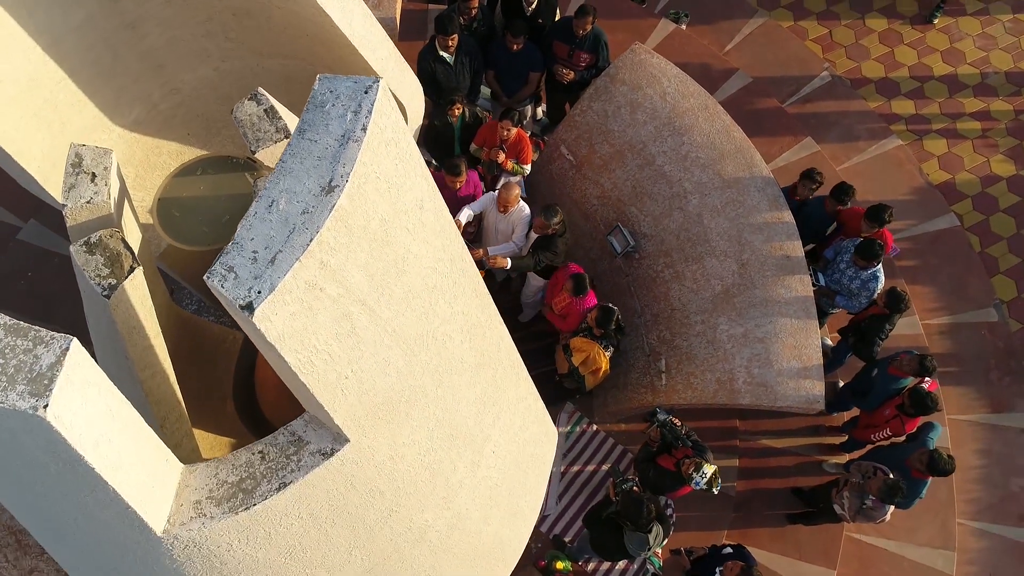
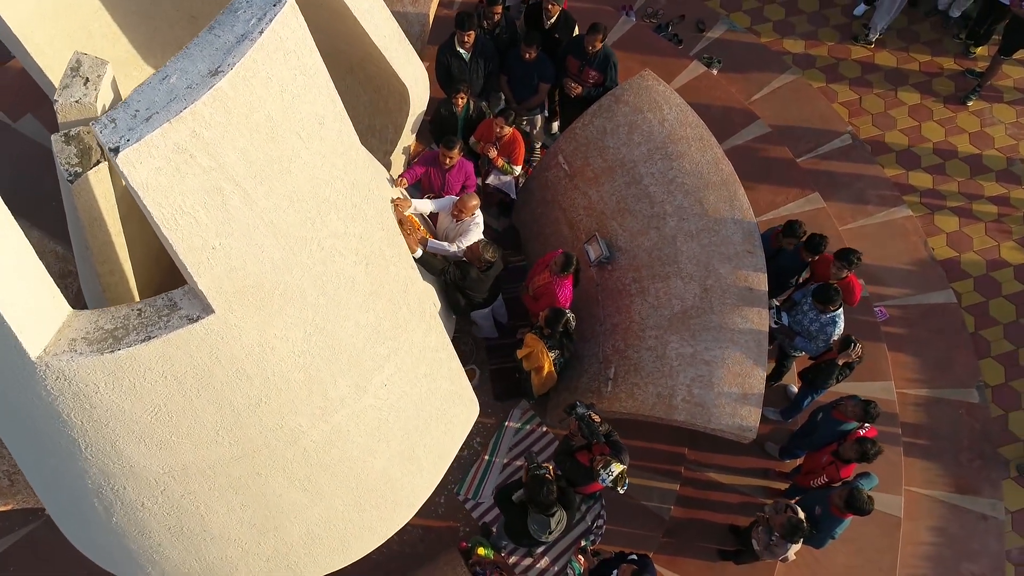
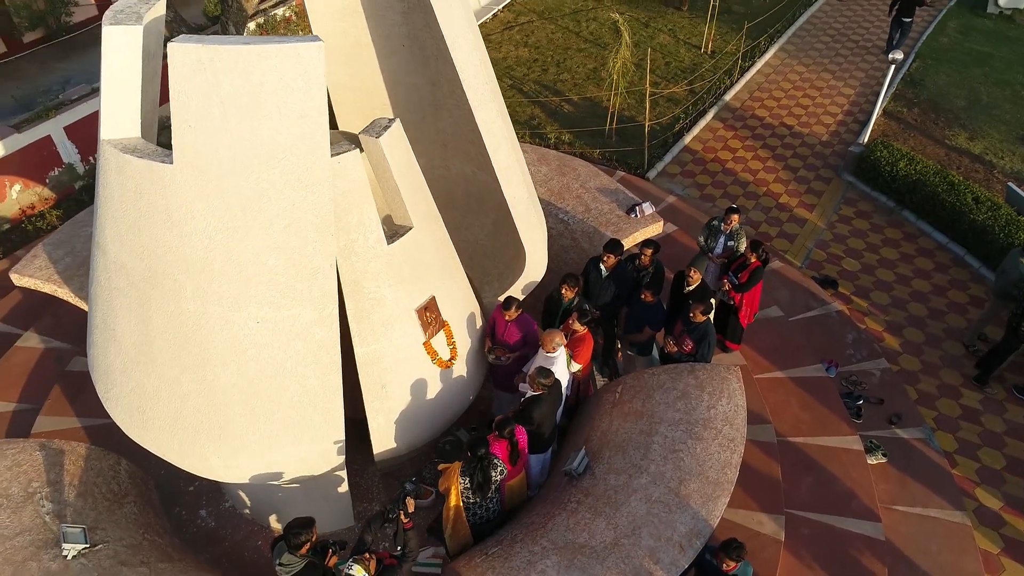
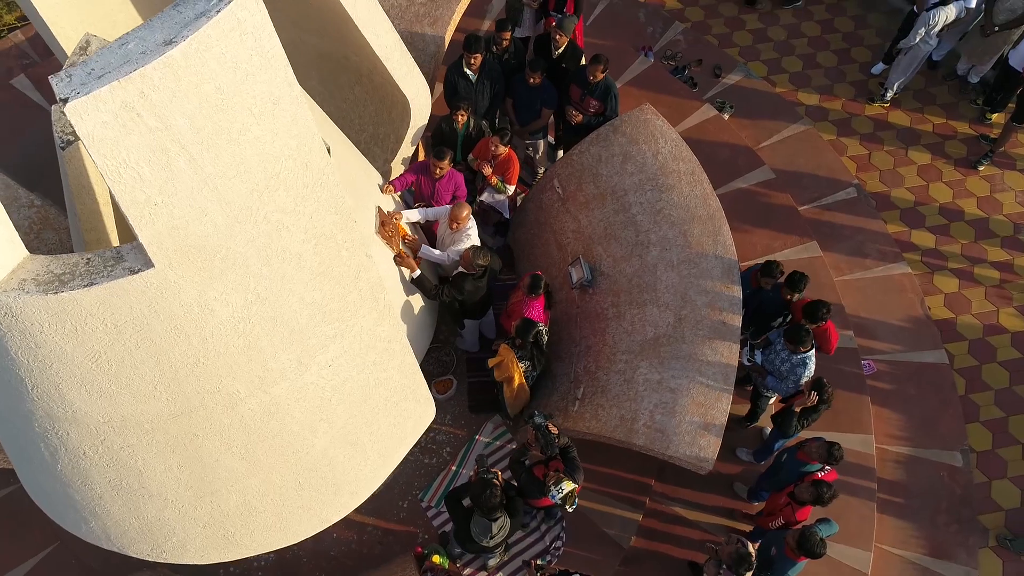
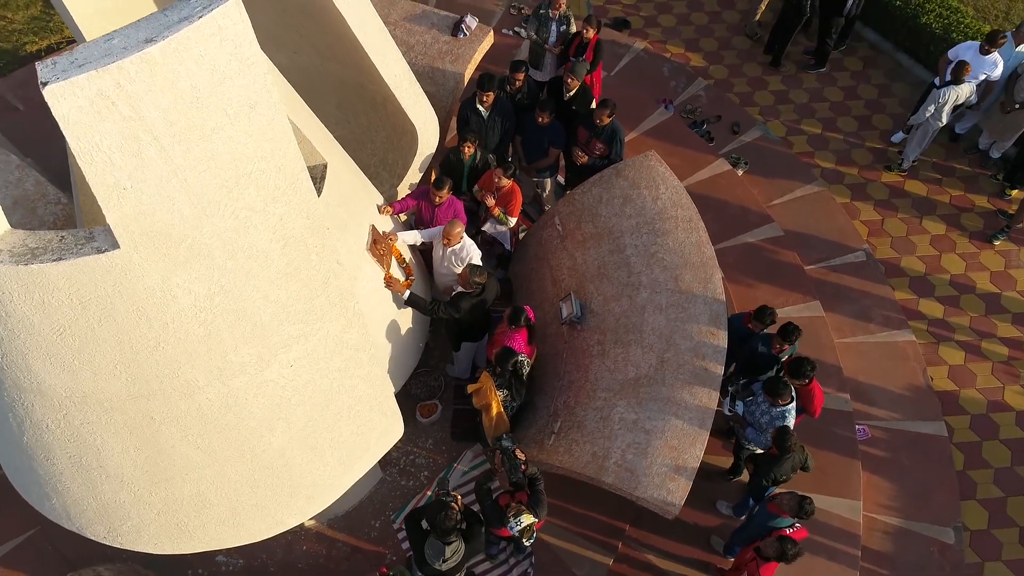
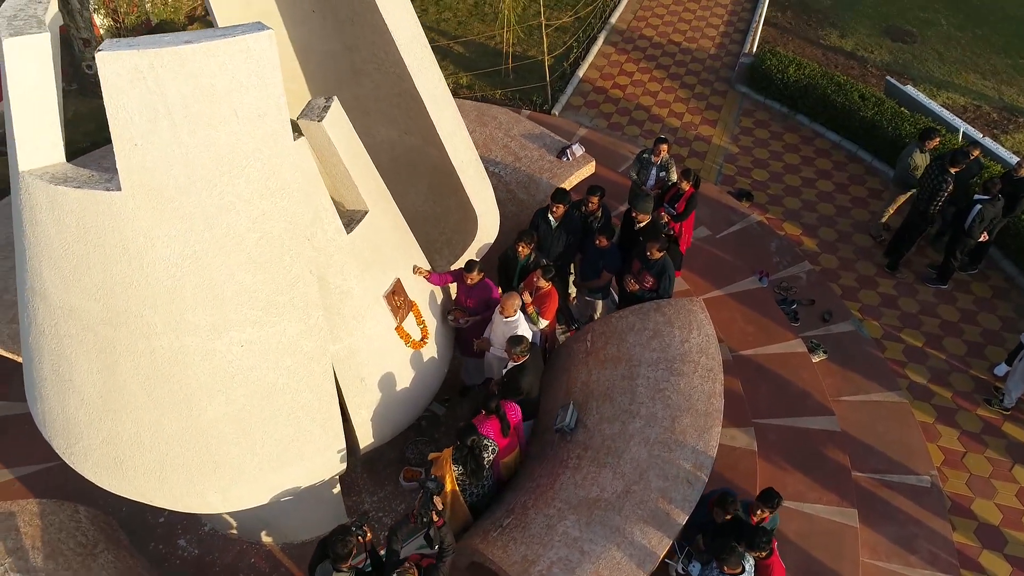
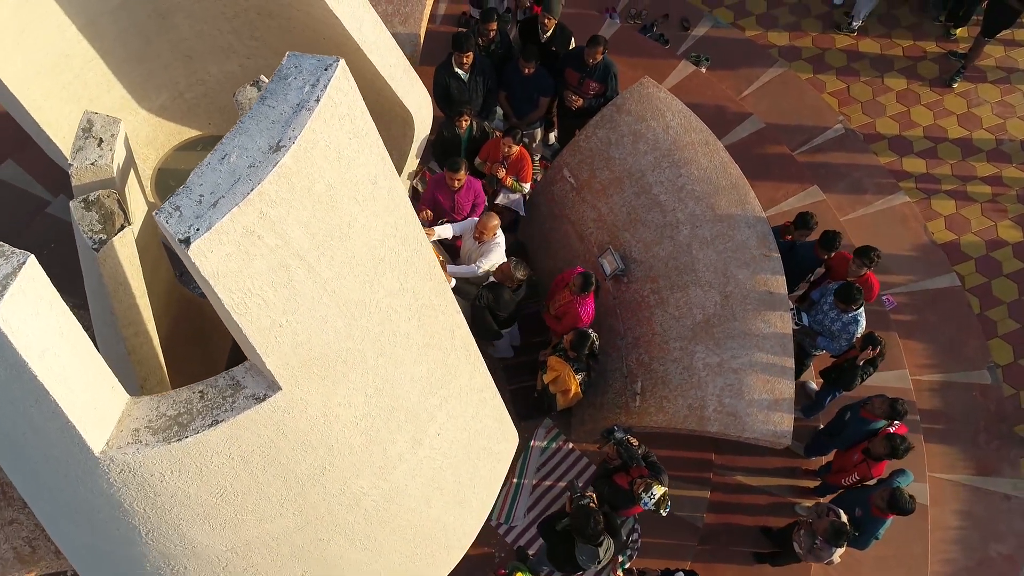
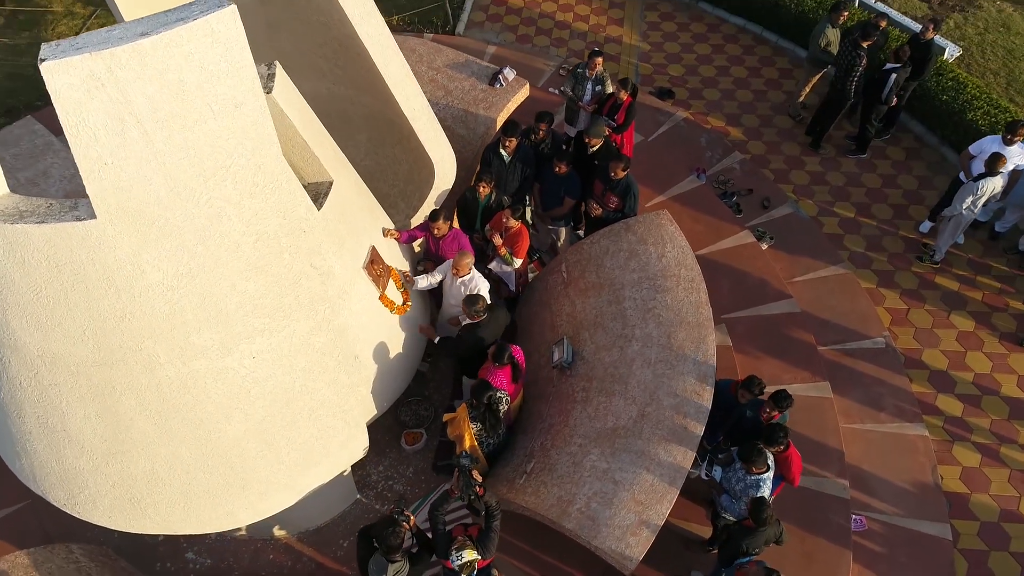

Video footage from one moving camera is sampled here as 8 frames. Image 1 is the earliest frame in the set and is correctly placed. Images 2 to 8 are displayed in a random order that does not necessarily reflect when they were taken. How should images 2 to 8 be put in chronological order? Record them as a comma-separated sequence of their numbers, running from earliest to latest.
7, 2, 4, 5, 8, 6, 3
